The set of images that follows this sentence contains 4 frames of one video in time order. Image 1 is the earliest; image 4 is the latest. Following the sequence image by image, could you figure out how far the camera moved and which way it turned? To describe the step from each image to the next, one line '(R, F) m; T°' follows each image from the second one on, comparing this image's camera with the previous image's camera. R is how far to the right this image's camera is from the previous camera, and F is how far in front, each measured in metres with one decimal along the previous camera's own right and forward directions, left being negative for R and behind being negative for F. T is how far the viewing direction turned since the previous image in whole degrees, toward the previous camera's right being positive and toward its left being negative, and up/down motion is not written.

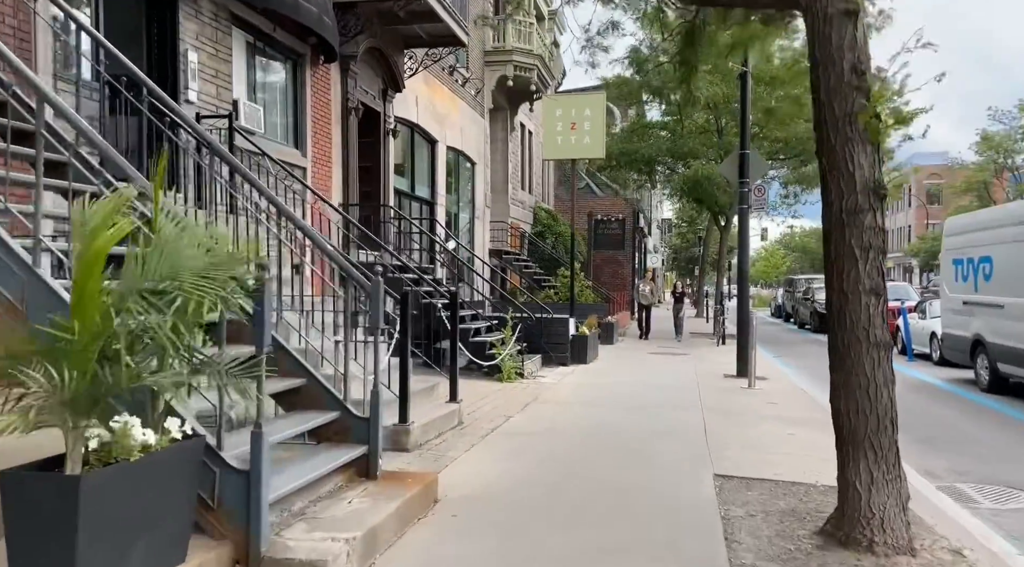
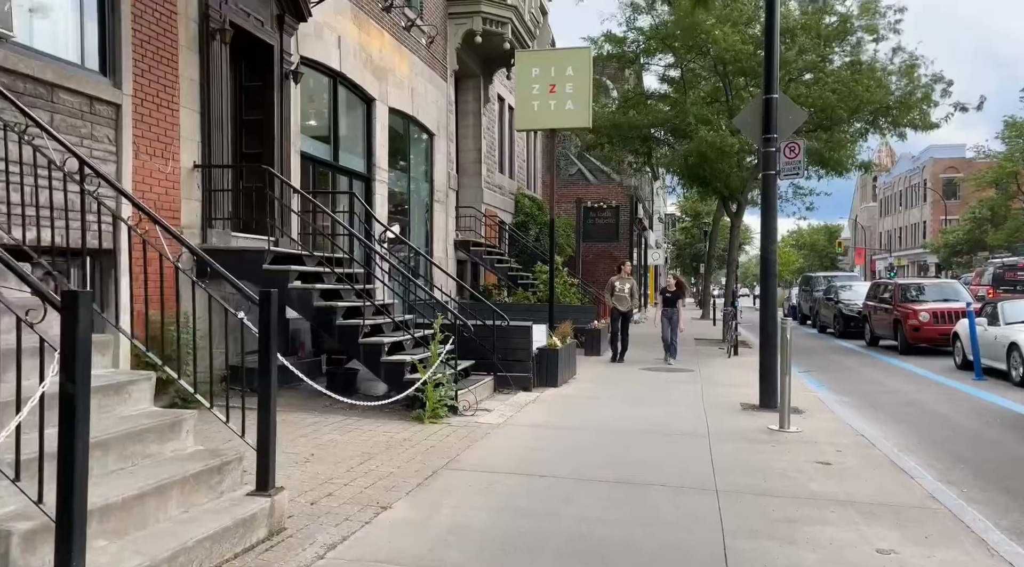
(+0.8, +3.7) m; 0°
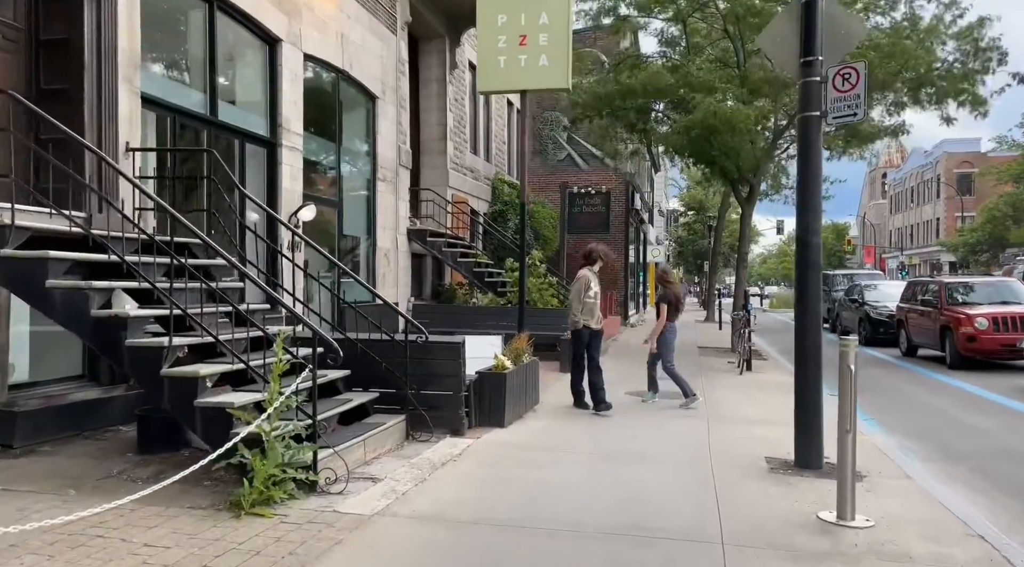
(+0.7, +3.3) m; 0°
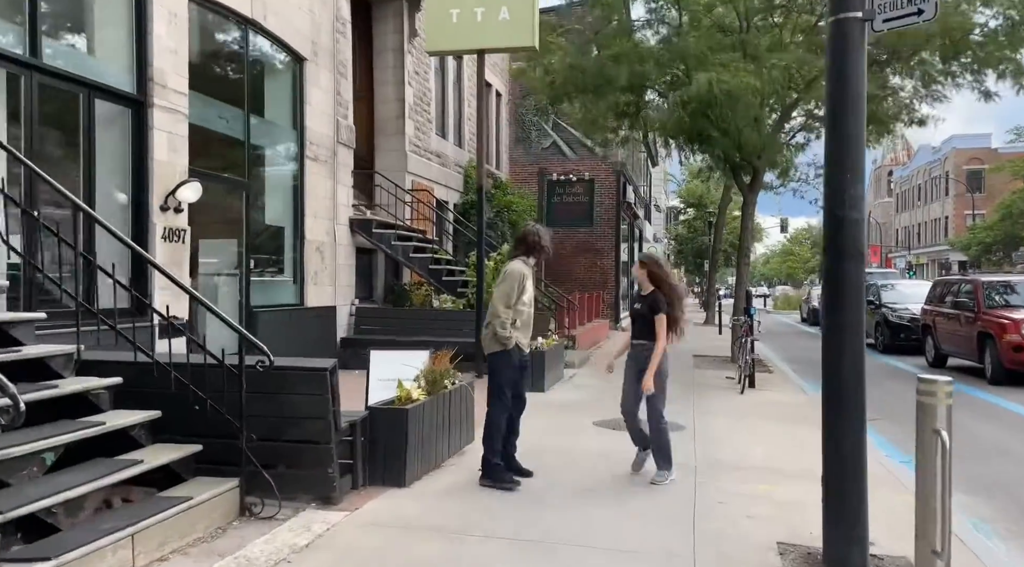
(+0.6, +2.4) m; 0°
